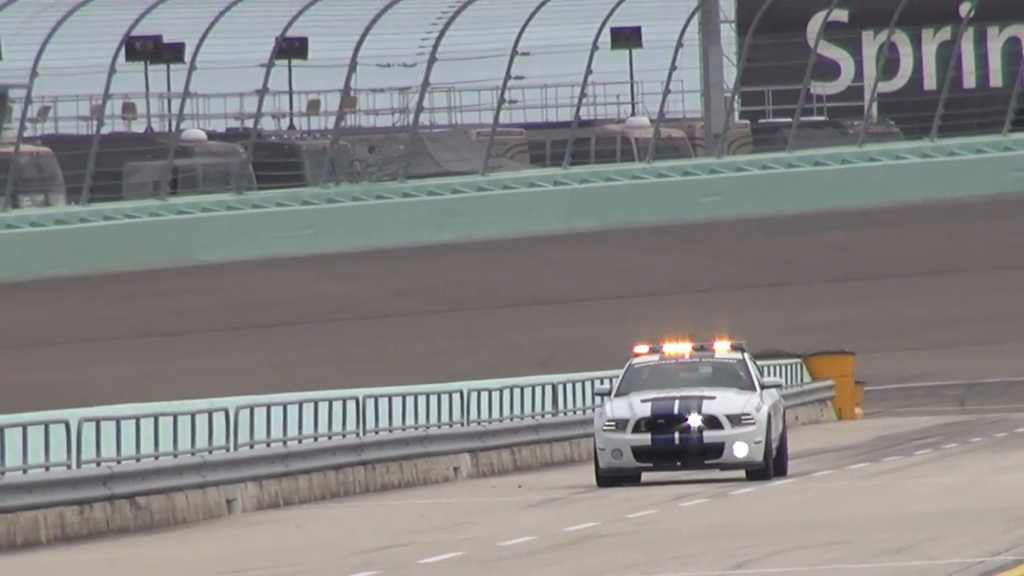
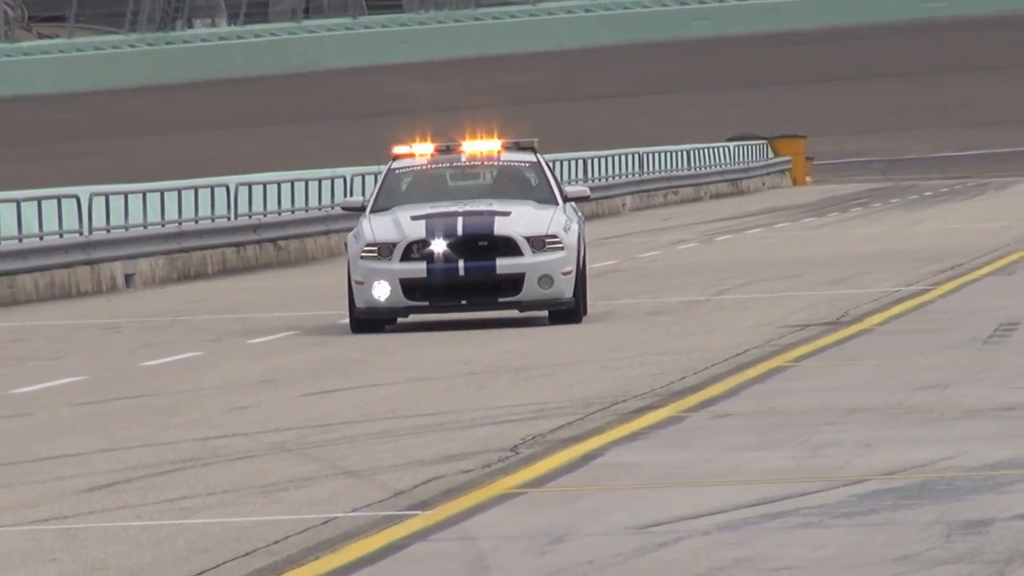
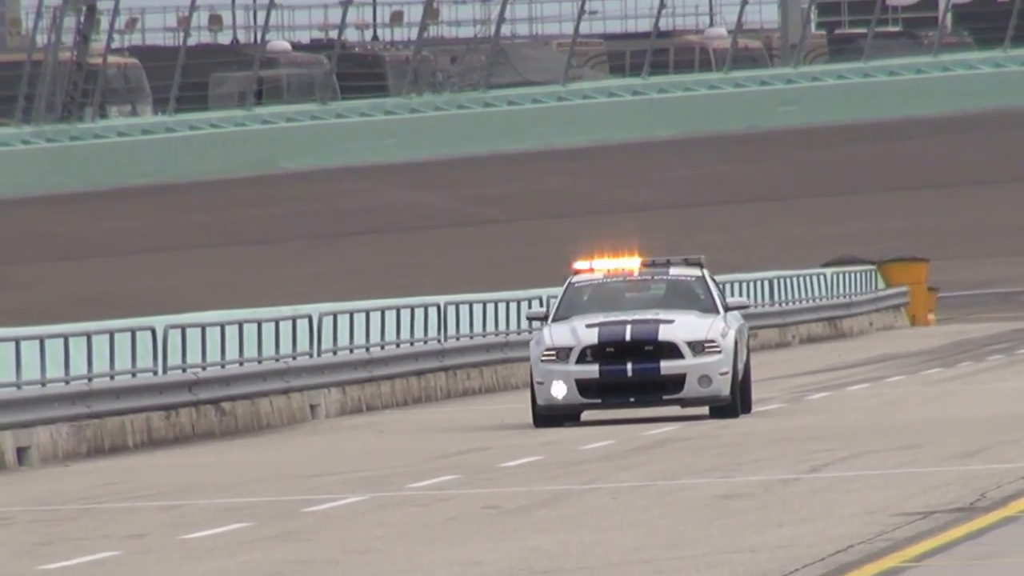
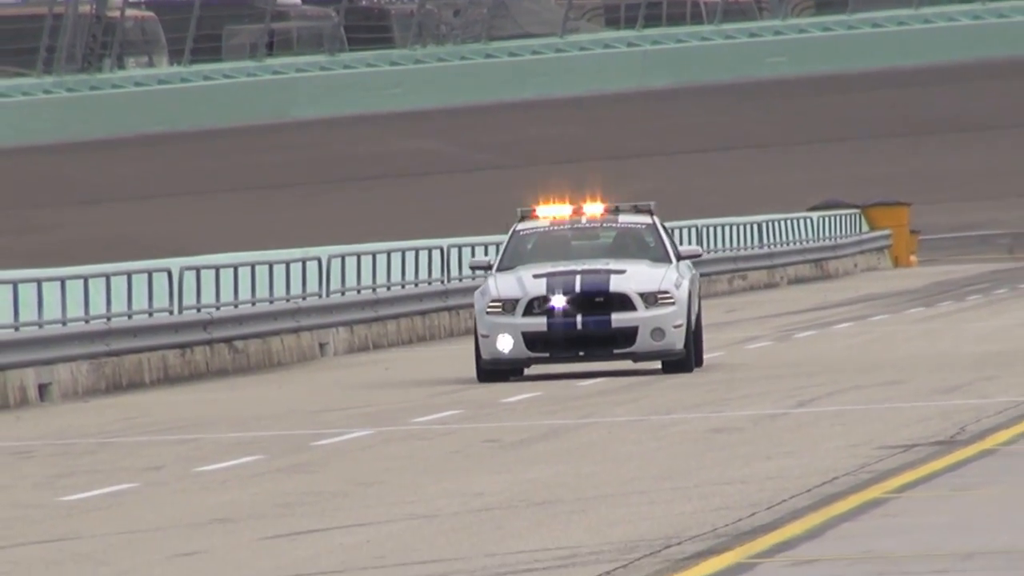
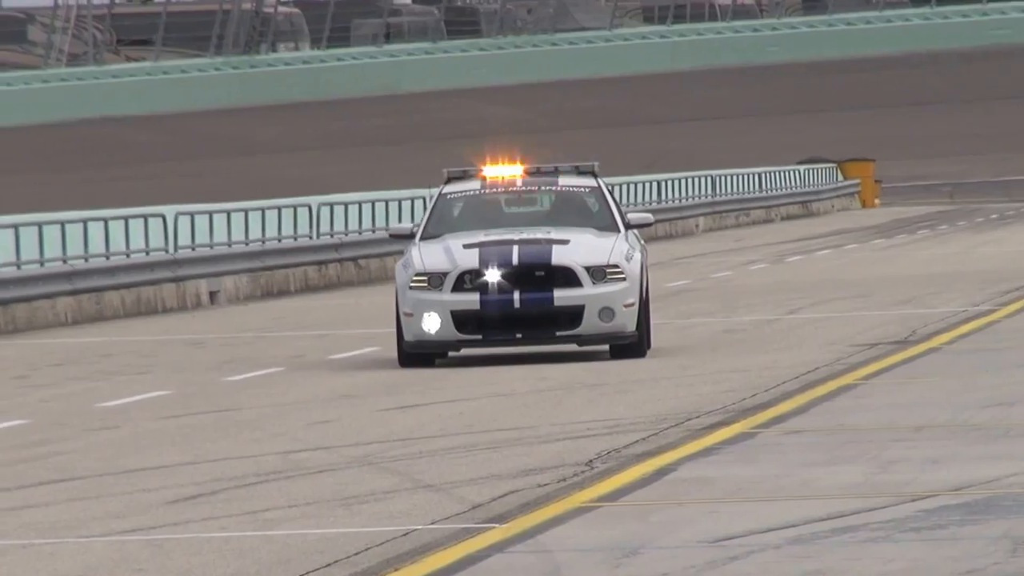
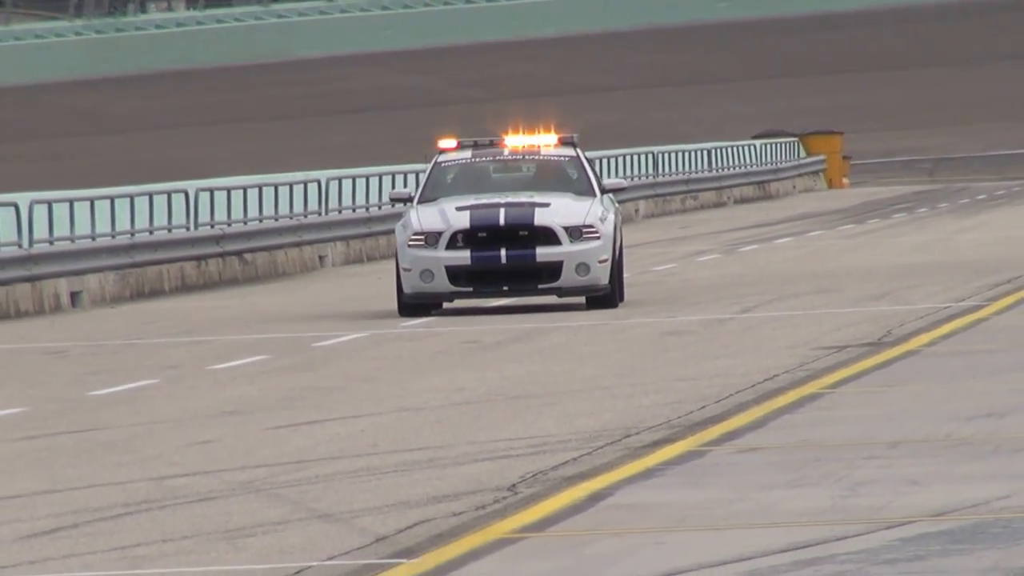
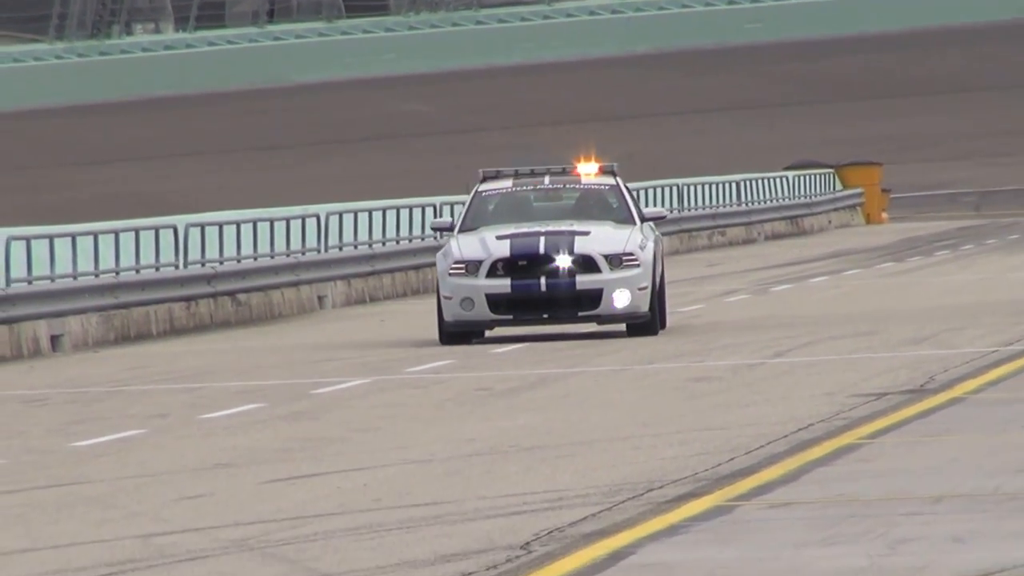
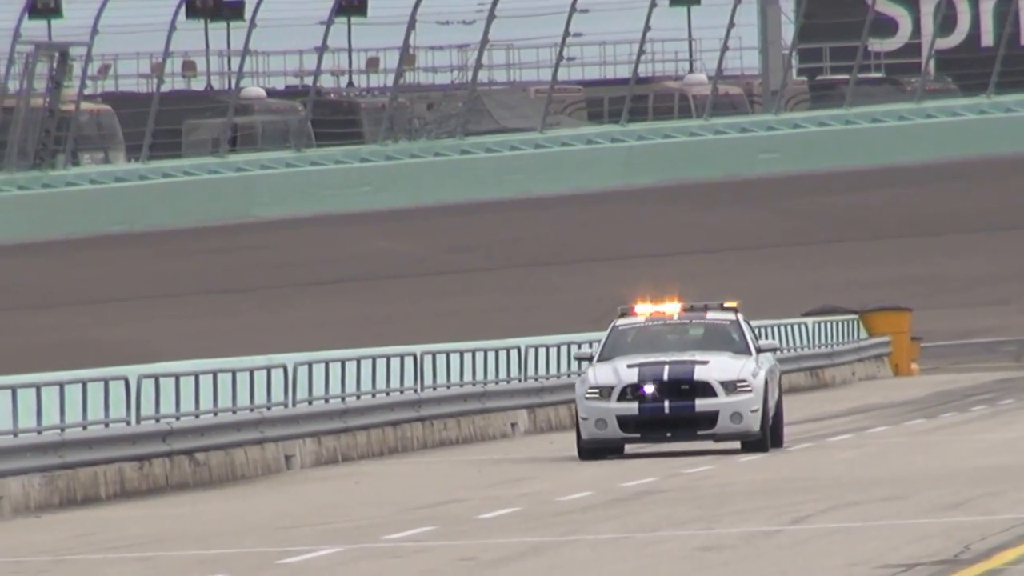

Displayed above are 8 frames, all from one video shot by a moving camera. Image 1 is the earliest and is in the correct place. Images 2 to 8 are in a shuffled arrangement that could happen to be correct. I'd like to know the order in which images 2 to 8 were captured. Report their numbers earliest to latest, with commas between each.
8, 3, 4, 7, 6, 2, 5
